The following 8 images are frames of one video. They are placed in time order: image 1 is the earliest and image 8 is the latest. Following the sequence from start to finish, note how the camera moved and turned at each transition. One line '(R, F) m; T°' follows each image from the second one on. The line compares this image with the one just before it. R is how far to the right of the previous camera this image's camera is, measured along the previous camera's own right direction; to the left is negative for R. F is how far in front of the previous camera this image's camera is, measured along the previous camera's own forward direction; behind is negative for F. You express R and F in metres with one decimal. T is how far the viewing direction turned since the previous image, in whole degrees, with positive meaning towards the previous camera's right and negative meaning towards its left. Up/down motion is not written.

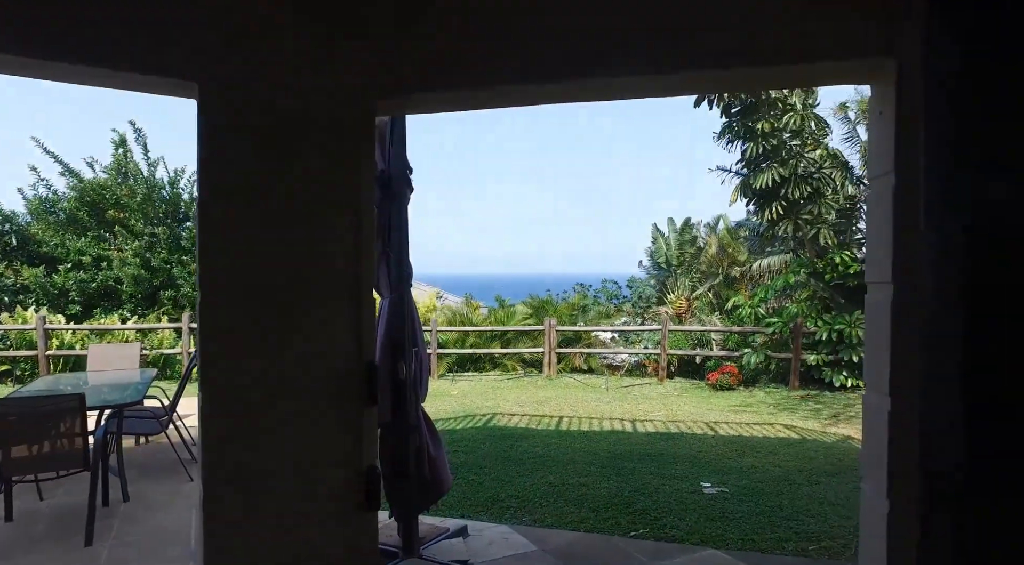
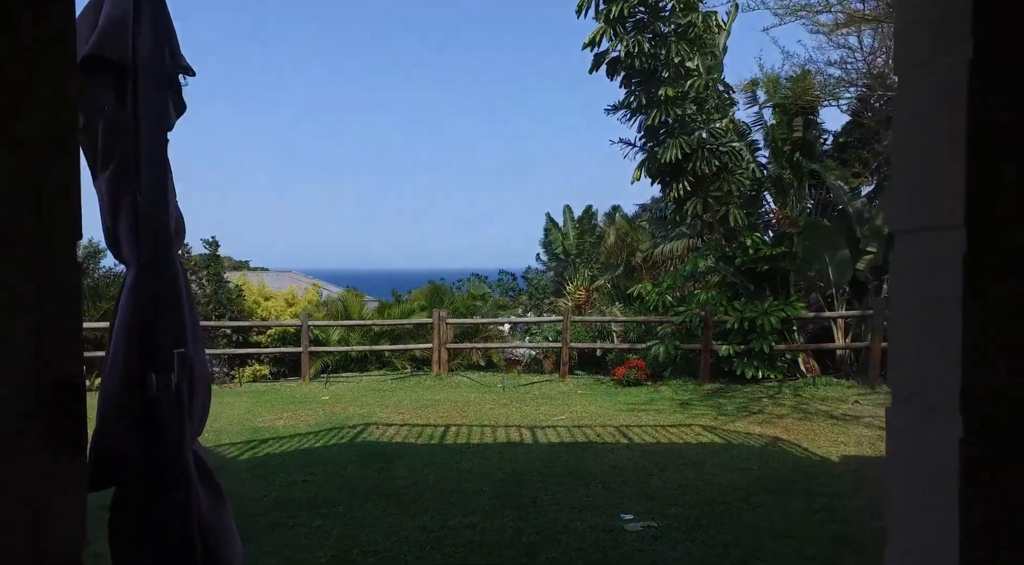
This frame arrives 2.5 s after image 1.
(+0.2, +1.2) m; +8°
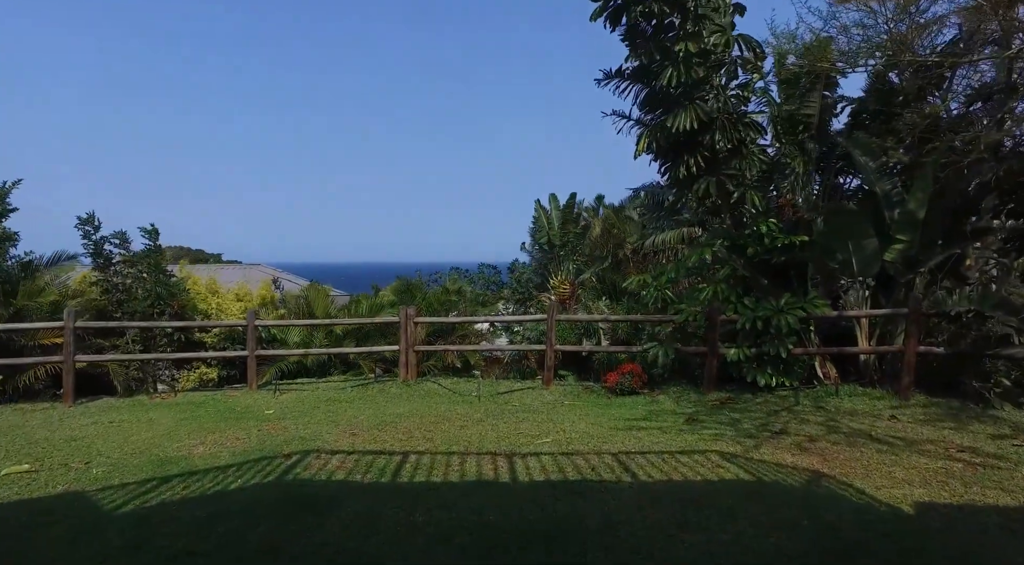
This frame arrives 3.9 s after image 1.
(+0.1, +1.2) m; +1°
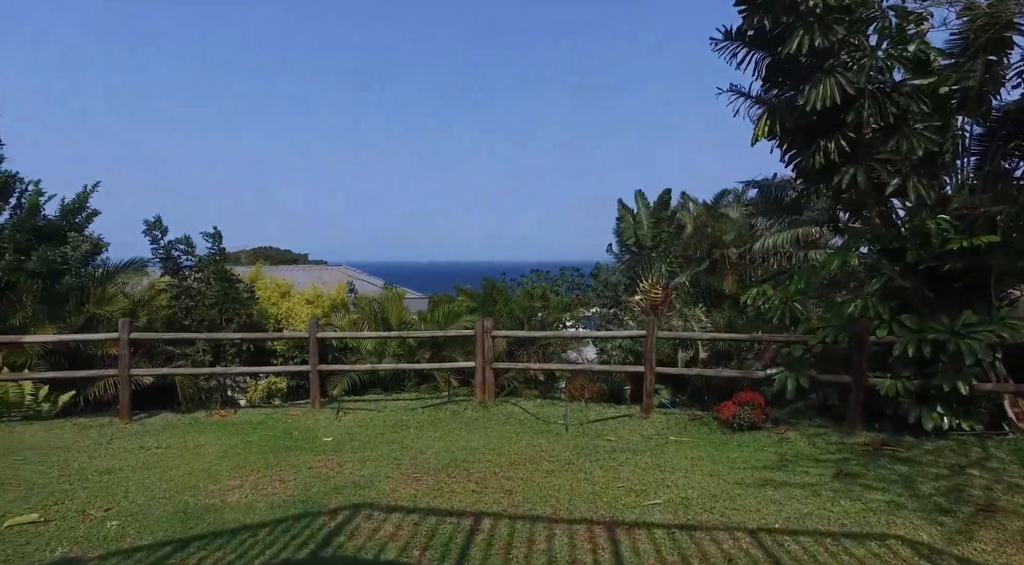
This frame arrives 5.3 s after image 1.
(-0.1, +1.1) m; -7°
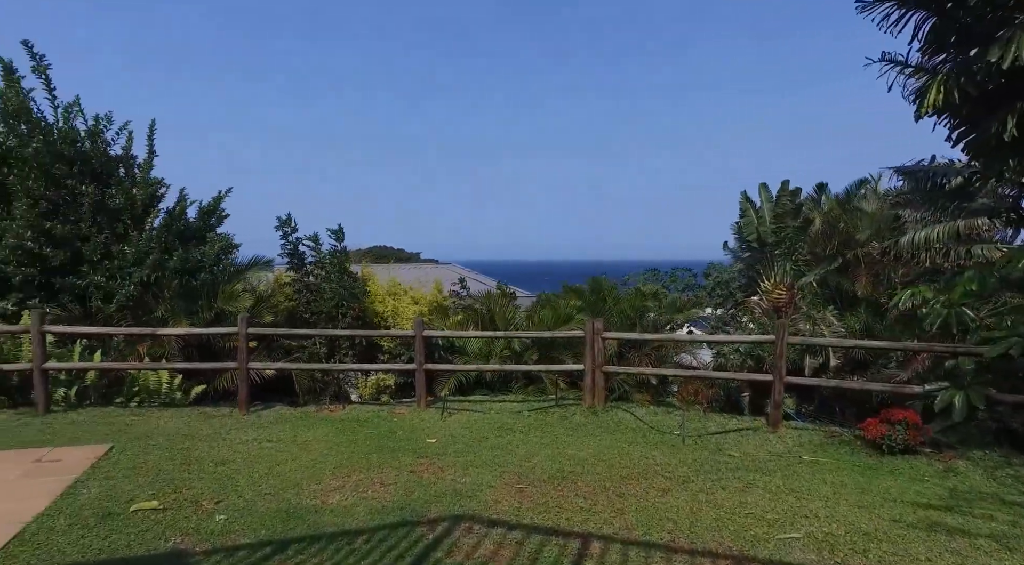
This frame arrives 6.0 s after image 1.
(0.0, +0.4) m; -9°
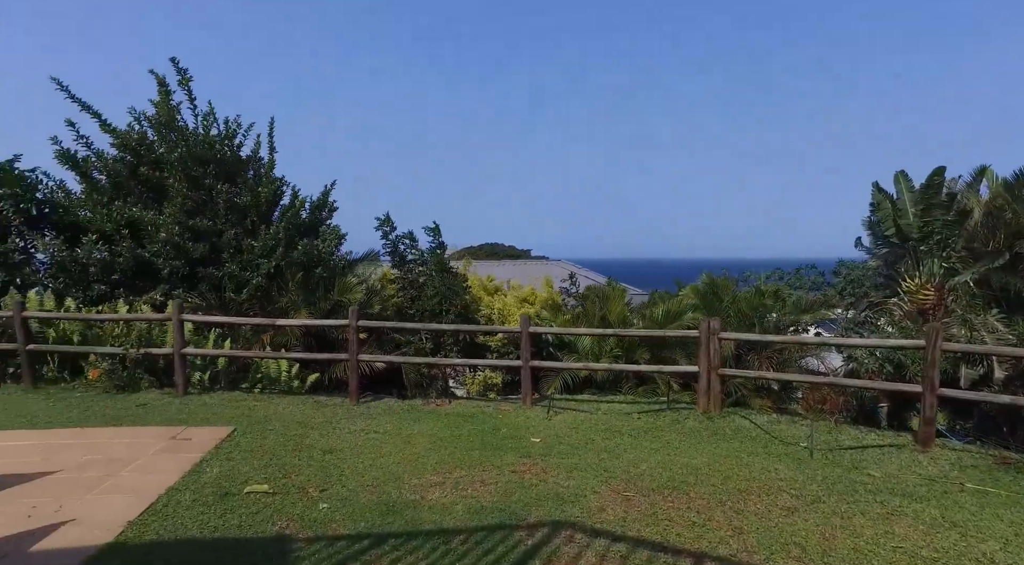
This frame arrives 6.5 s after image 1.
(0.0, +0.3) m; -9°
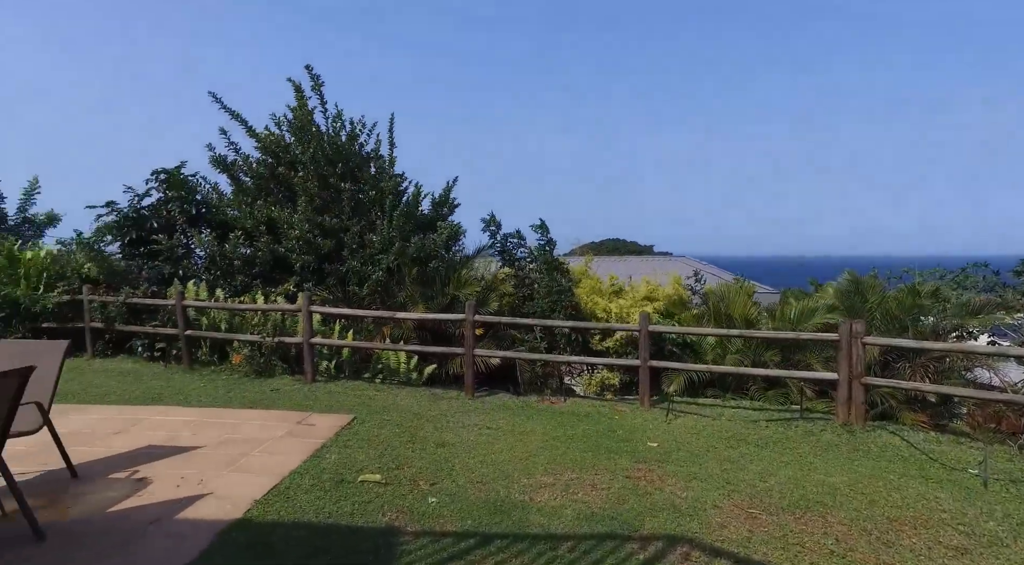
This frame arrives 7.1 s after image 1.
(0.0, +0.2) m; -10°
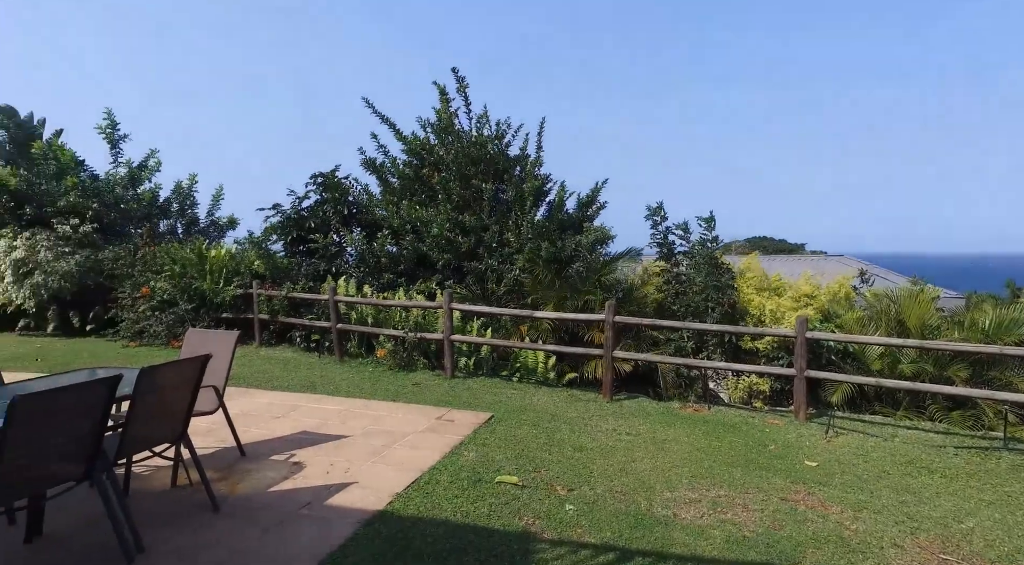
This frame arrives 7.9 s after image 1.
(-0.1, +0.2) m; -11°
